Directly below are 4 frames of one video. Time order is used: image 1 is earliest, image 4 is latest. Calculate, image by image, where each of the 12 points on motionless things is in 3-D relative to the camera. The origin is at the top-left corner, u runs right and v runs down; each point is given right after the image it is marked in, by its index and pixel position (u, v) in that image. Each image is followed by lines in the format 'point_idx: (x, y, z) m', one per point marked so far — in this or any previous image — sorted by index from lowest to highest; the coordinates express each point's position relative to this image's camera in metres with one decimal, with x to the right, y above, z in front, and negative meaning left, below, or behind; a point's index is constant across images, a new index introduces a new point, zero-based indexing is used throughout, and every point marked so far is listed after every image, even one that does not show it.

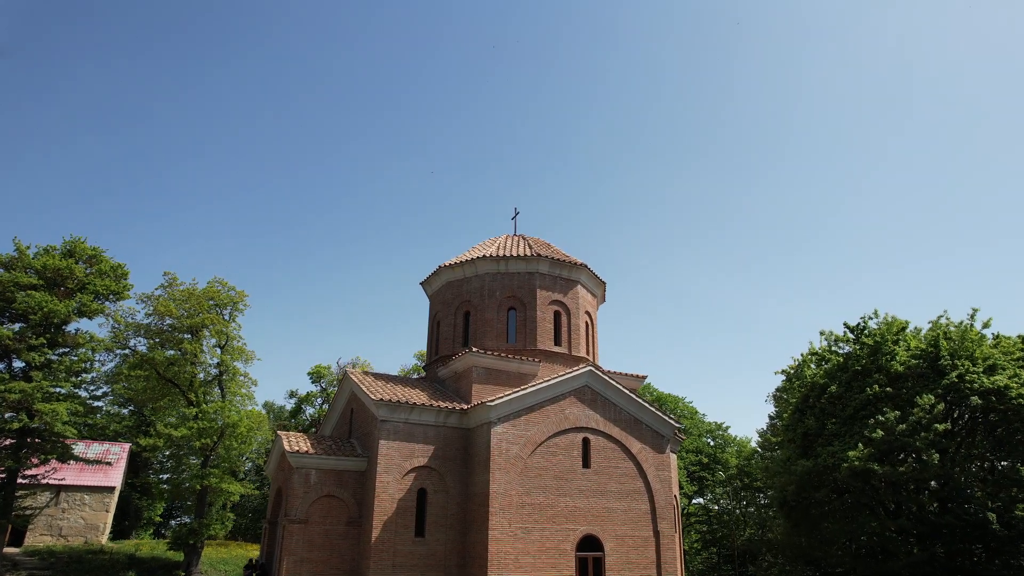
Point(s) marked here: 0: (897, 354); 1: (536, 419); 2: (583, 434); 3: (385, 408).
0: (+10.0, -1.7, +16.8) m
1: (+0.7, -3.8, +18.9) m
2: (+2.1, -4.4, +19.5) m
3: (-3.6, -3.4, +18.2) m
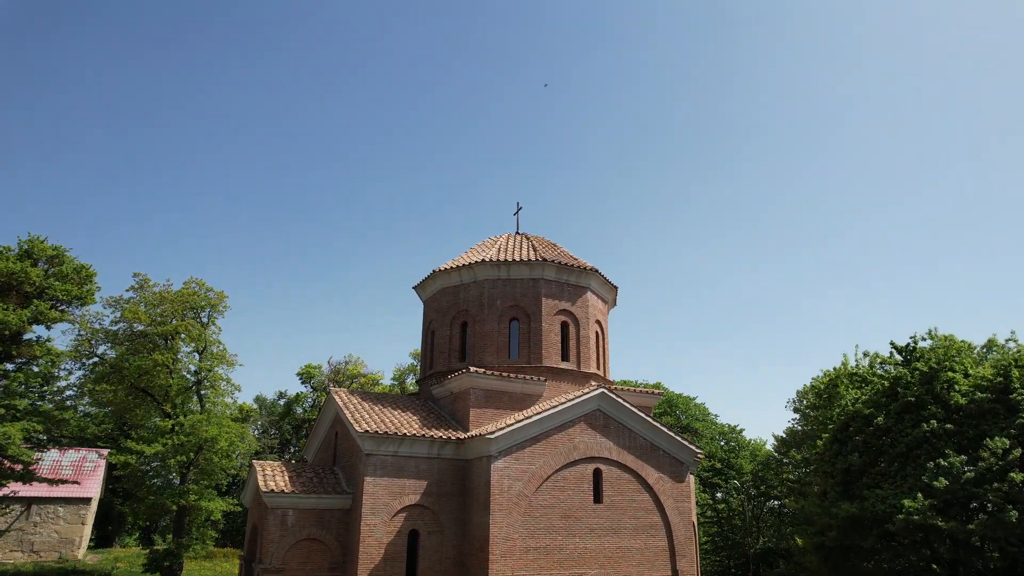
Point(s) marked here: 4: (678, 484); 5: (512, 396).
0: (+10.1, -2.1, +14.7) m
1: (+0.8, -4.2, +16.8) m
2: (+2.2, -4.7, +17.4) m
3: (-3.5, -3.8, +16.1) m
4: (+4.7, -5.5, +18.3) m
5: (0.0, -3.0, +18.2) m
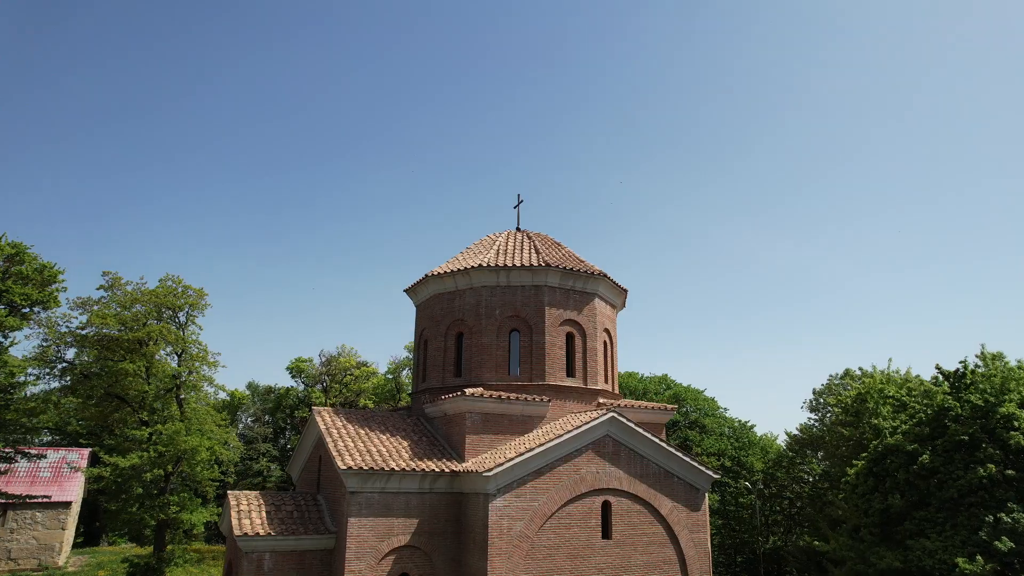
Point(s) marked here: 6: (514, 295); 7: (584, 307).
0: (+10.1, -2.6, +12.9) m
1: (+0.8, -4.6, +15.2) m
2: (+2.2, -5.1, +15.8) m
3: (-3.5, -4.2, +14.4) m
4: (+4.7, -5.8, +16.8) m
5: (0.0, -3.4, +16.5) m
6: (0.0, -0.2, +18.1) m
7: (+2.1, -0.5, +18.7) m
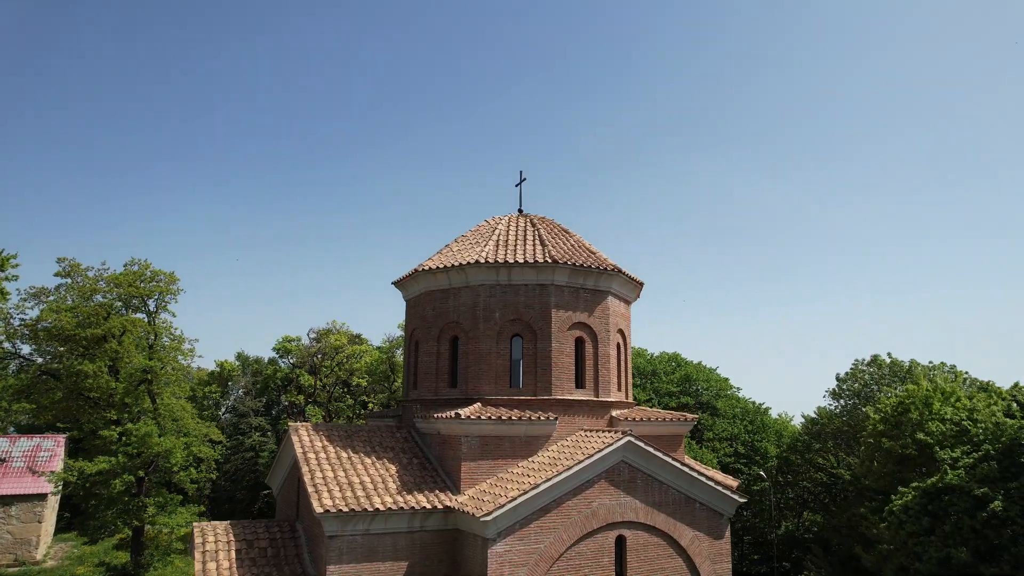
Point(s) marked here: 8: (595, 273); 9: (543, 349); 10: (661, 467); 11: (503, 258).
0: (+10.1, -3.0, +10.9) m
1: (+0.8, -4.8, +13.3) m
2: (+2.2, -5.2, +14.0) m
3: (-3.4, -4.5, +12.5) m
4: (+4.8, -5.9, +15.0) m
5: (+0.1, -3.5, +14.6) m
6: (+0.1, -0.2, +15.9) m
7: (+2.1, -0.5, +16.5) m
8: (+2.1, +0.4, +16.2) m
9: (+0.8, -1.5, +15.6) m
10: (+3.3, -4.0, +14.5) m
11: (-0.2, +0.7, +15.9) m
